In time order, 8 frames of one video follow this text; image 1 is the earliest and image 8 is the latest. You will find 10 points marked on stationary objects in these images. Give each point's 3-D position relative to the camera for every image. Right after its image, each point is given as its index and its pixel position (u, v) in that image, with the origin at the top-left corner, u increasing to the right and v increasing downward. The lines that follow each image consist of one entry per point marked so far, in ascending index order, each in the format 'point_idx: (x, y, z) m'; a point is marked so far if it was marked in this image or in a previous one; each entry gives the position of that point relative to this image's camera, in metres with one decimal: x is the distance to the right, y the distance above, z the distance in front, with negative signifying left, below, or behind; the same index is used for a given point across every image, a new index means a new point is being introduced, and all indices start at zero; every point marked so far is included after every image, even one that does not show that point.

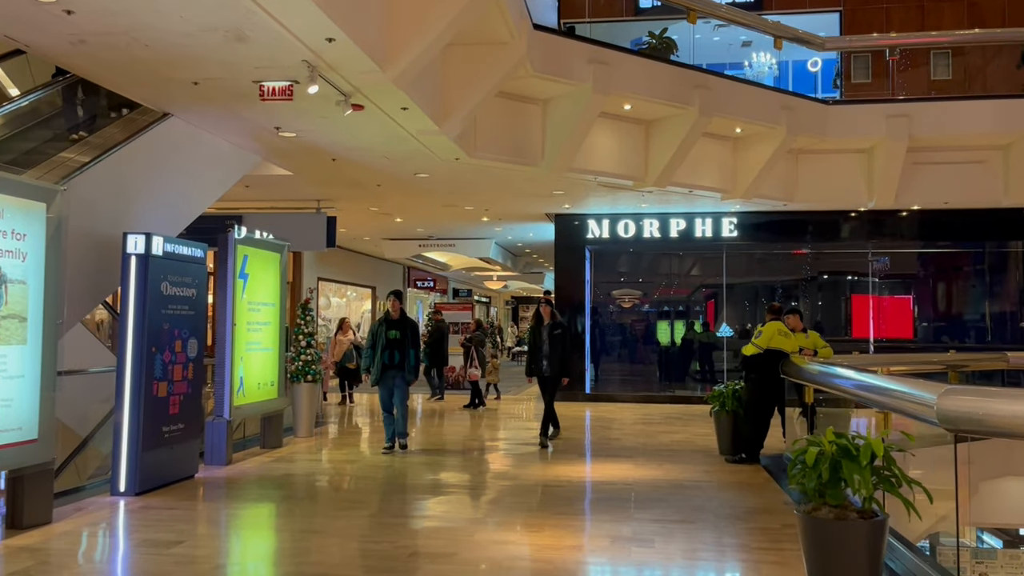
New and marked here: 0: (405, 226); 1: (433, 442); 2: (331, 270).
0: (-1.7, +1.0, +13.0) m
1: (-0.8, -1.4, +7.7) m
2: (-3.7, +0.4, +16.6) m
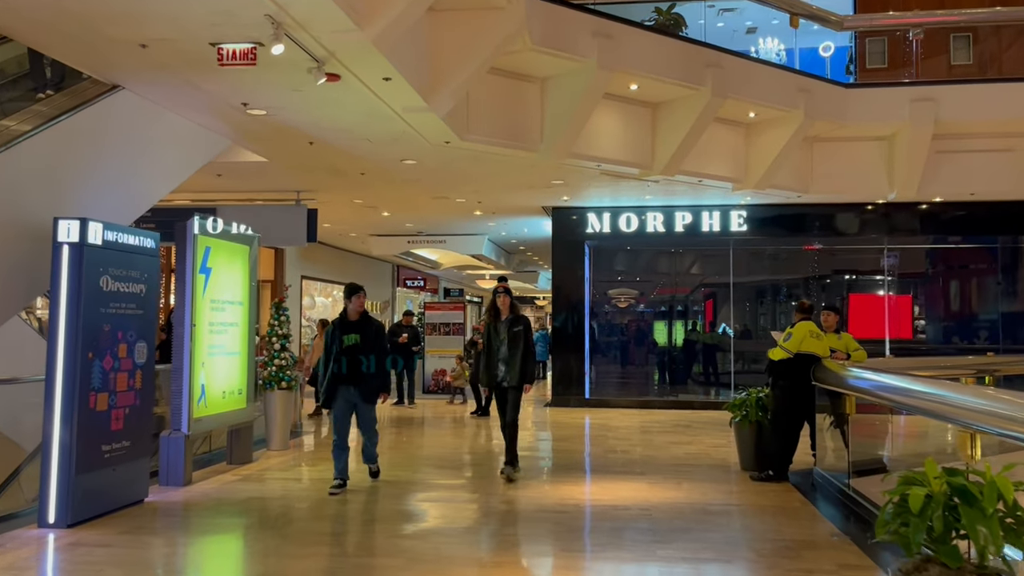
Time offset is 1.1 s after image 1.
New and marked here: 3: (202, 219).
0: (-1.8, +1.0, +12.3) m
1: (-0.8, -1.4, +6.9) m
2: (-3.8, +0.4, +15.8) m
3: (-2.2, +0.4, +5.7) m
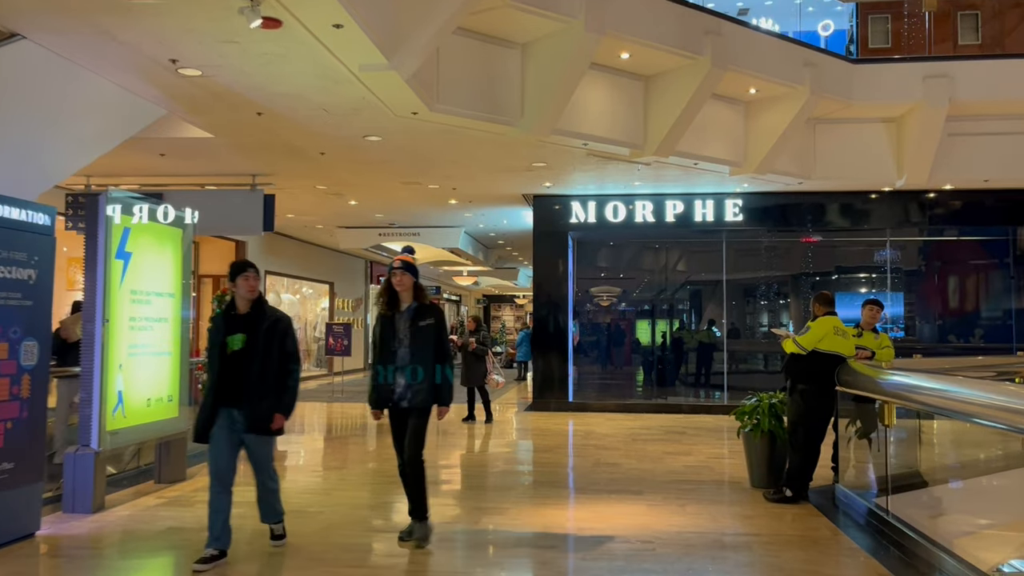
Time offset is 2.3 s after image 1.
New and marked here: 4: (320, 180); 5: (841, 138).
0: (-2.1, +1.1, +11.4) m
1: (-1.0, -1.3, +6.1) m
2: (-4.2, +0.5, +14.9) m
3: (-2.3, +0.5, +4.8) m
4: (-2.2, +1.2, +9.2) m
5: (+3.6, +1.6, +8.8) m
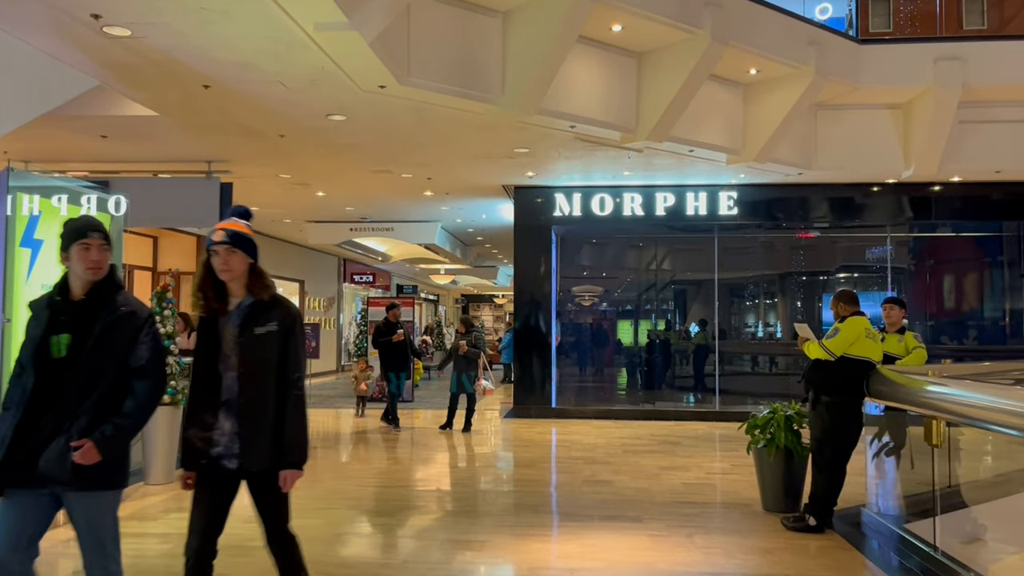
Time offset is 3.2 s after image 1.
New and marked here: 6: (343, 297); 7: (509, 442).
0: (-2.4, +1.1, +10.7) m
1: (-1.1, -1.3, +5.4) m
2: (-4.6, +0.5, +14.1) m
3: (-2.4, +0.5, +4.1) m
4: (-2.4, +1.2, +8.4) m
5: (+3.4, +1.6, +8.3) m
6: (-4.0, -0.2, +19.5) m
7: (0.0, -1.4, +7.5) m
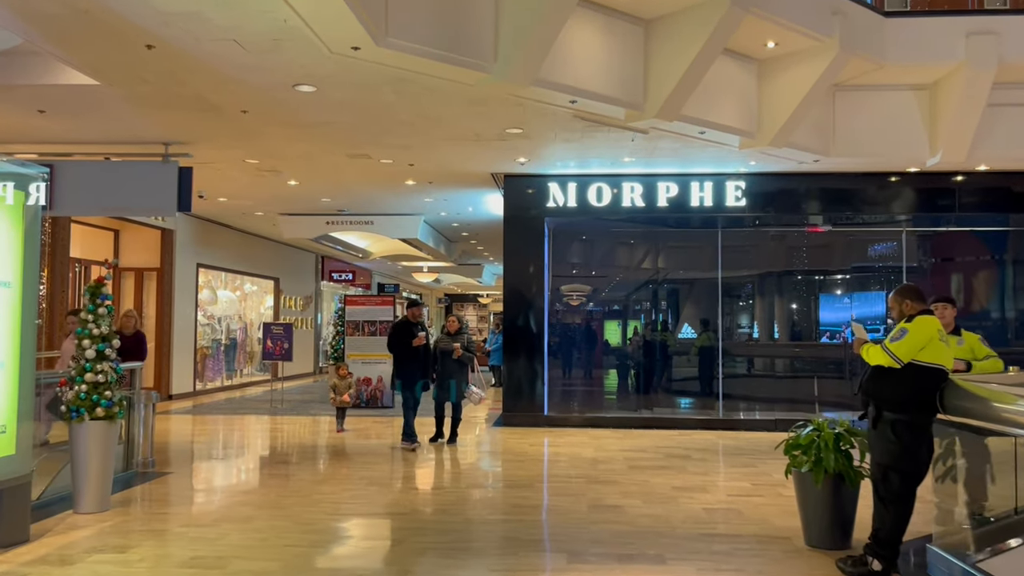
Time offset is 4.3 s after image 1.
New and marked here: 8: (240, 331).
0: (-2.5, +1.2, +9.9) m
1: (-1.1, -1.3, +4.6) m
2: (-4.8, +0.5, +13.3) m
3: (-2.4, +0.6, +3.3) m
4: (-2.5, +1.3, +7.6) m
5: (+3.3, +1.7, +7.6) m
6: (-4.4, -0.2, +18.7) m
7: (-0.1, -1.4, +6.7) m
8: (-4.8, -0.8, +14.5) m
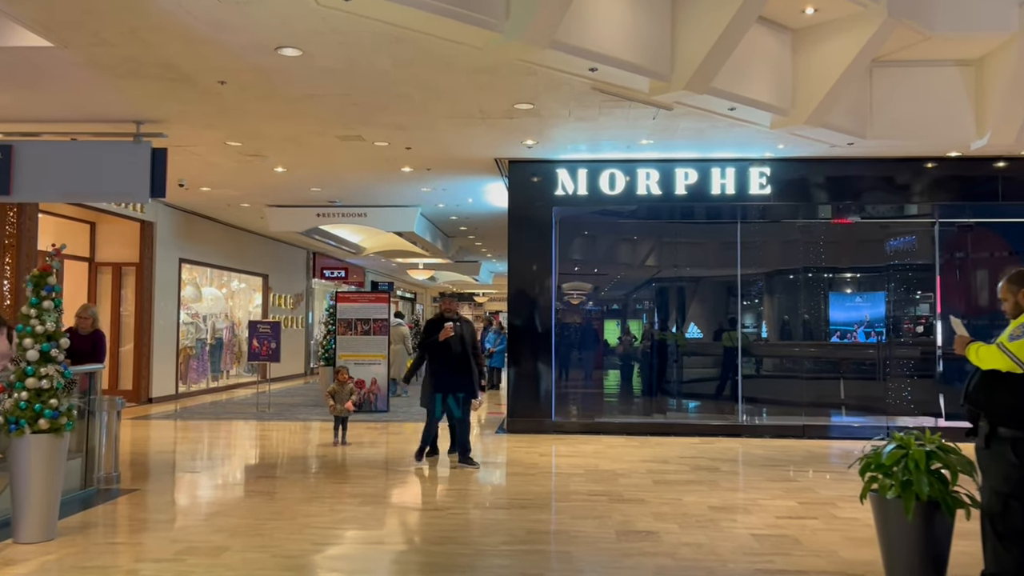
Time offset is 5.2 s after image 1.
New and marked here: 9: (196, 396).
0: (-2.5, +1.2, +9.2) m
1: (-1.1, -1.2, +3.9) m
2: (-4.8, +0.6, +12.5) m
3: (-2.3, +0.6, +2.6) m
4: (-2.4, +1.3, +6.9) m
5: (+3.3, +1.7, +6.9) m
6: (-4.4, -0.1, +18.0) m
7: (0.0, -1.3, +6.1) m
8: (-4.8, -0.7, +13.8) m
9: (-4.8, -1.6, +12.4) m
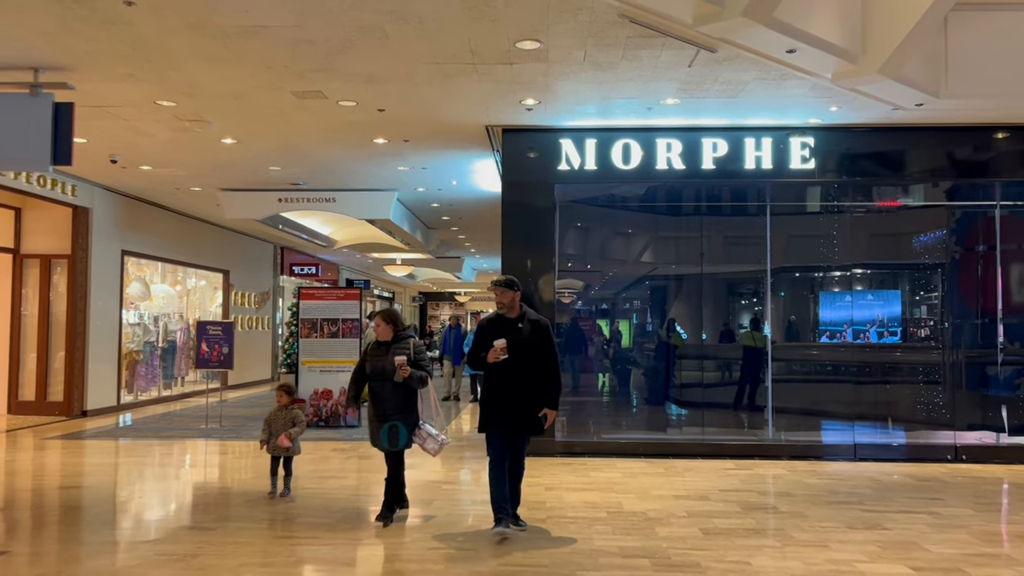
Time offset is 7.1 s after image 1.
0: (-2.6, +1.3, +7.8) m
1: (-1.0, -1.2, +2.6) m
2: (-4.9, +0.6, +11.1) m
3: (-2.2, +0.7, +1.2) m
4: (-2.4, +1.4, +5.5) m
5: (+3.3, +1.8, +5.7) m
6: (-4.7, -0.1, +16.6) m
7: (0.0, -1.3, +4.7) m
8: (-5.0, -0.7, +12.3) m
9: (-5.0, -1.6, +11.0) m
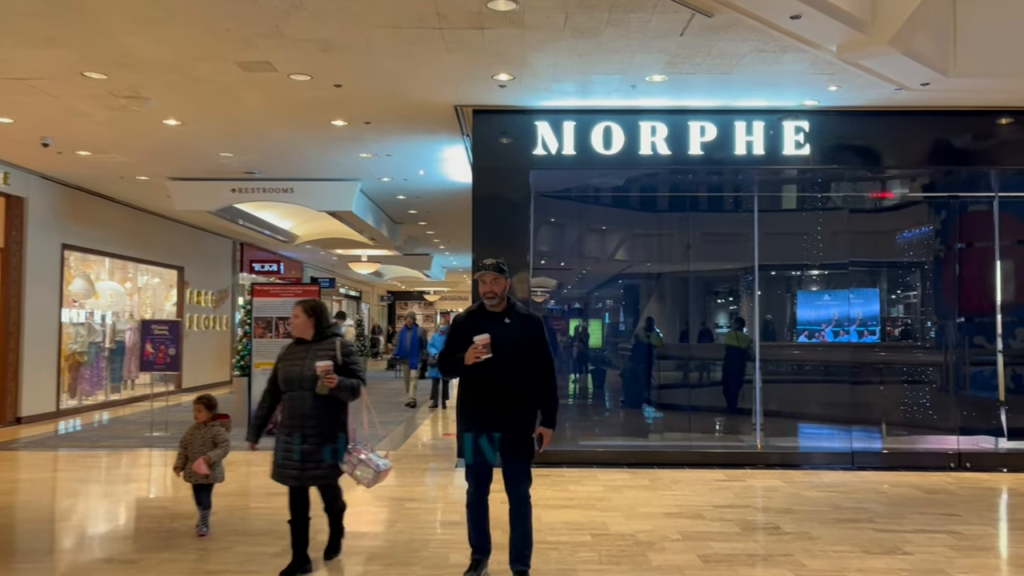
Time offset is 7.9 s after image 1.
0: (-2.8, +1.3, +7.1) m
1: (-1.1, -1.1, +2.0) m
2: (-5.3, +0.7, +10.4) m
3: (-2.2, +0.7, +0.6) m
4: (-2.6, +1.4, +4.9) m
5: (+3.1, +1.8, +5.3) m
6: (-5.2, -0.1, +15.8) m
7: (-0.2, -1.2, +4.2) m
8: (-5.4, -0.6, +11.6) m
9: (-5.3, -1.6, +10.3) m
